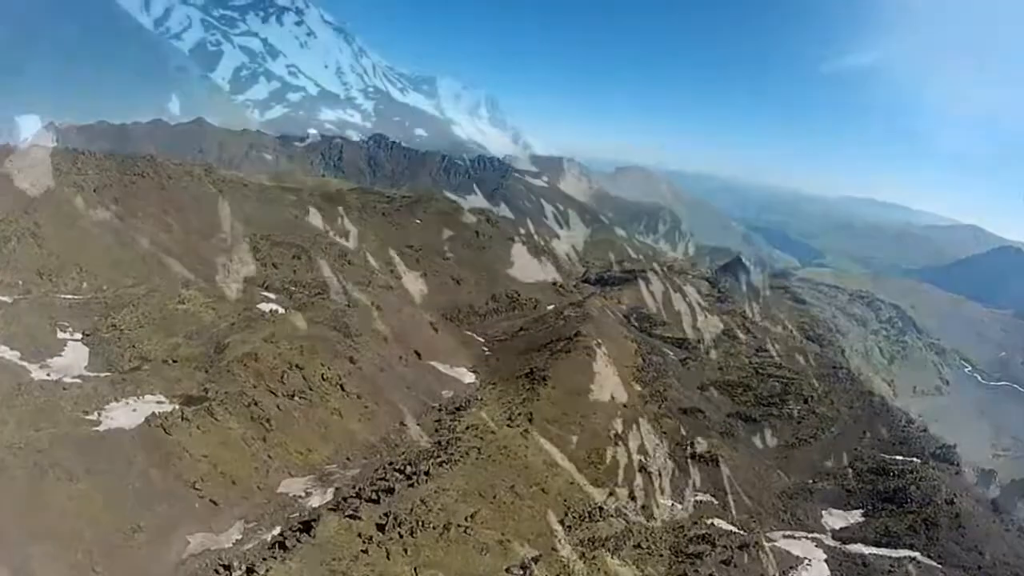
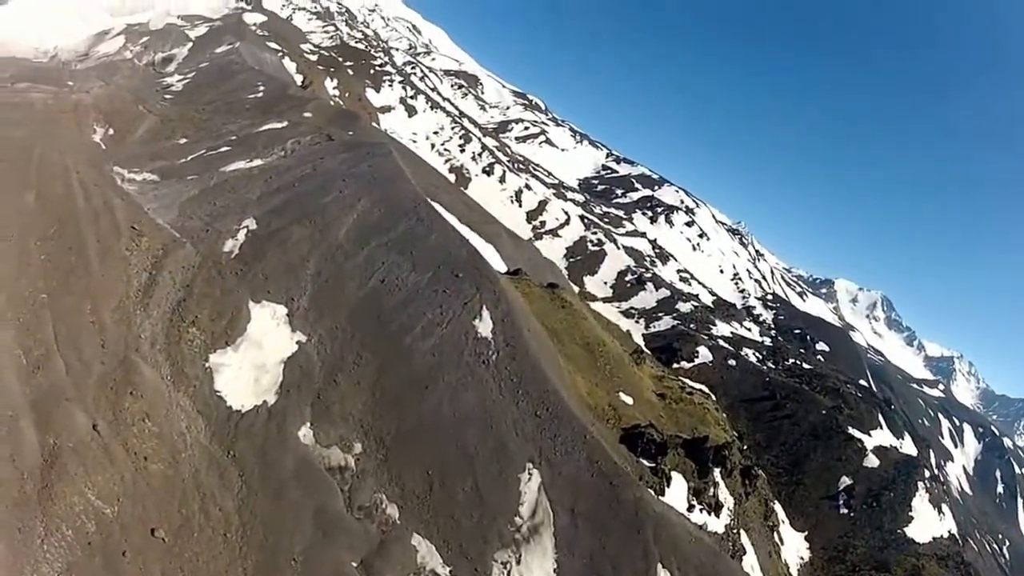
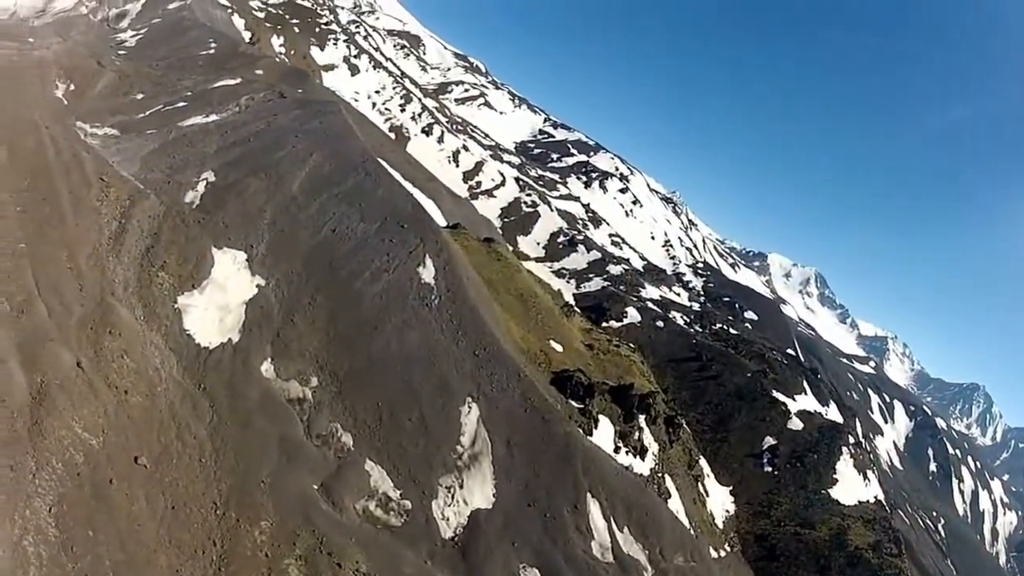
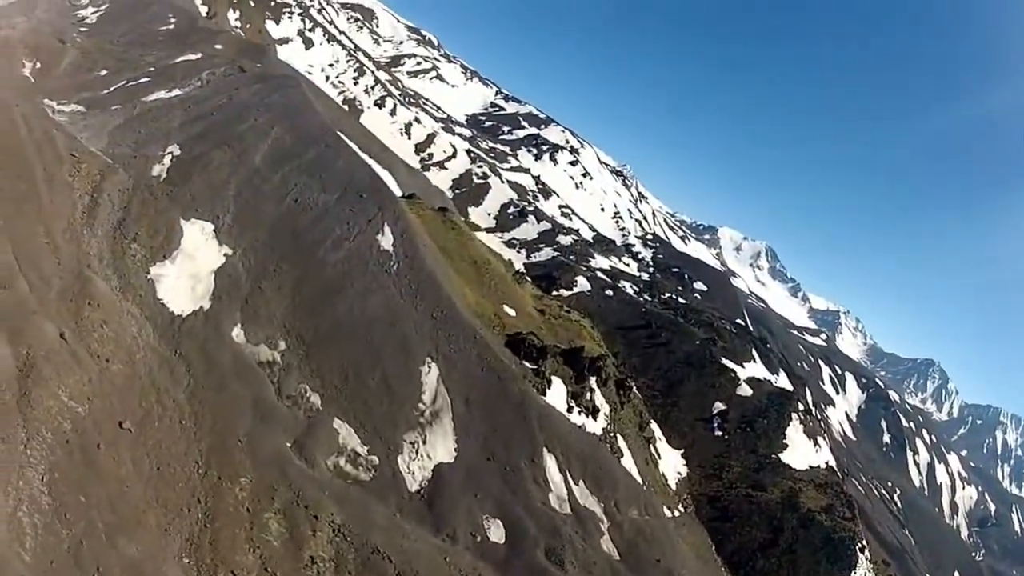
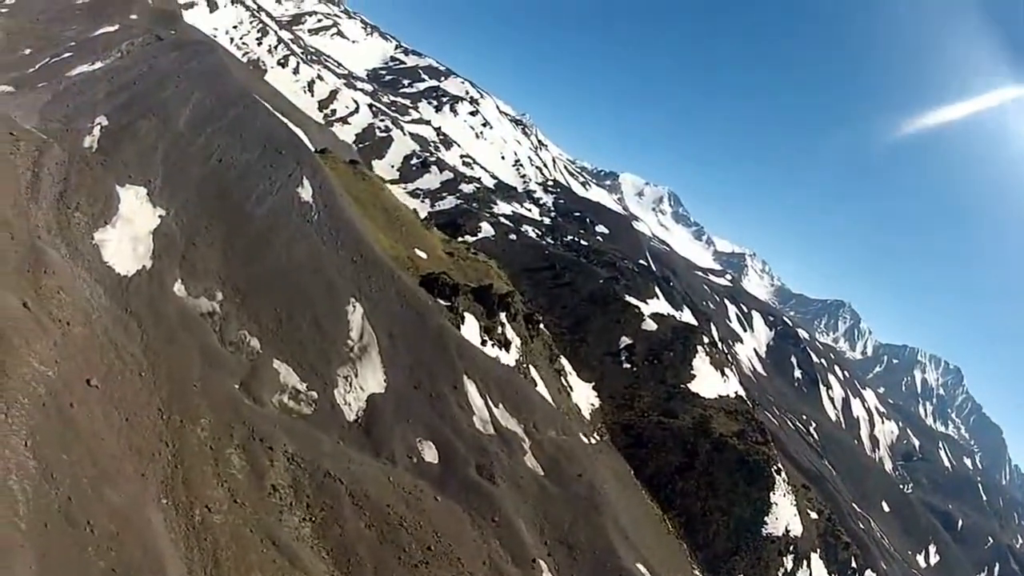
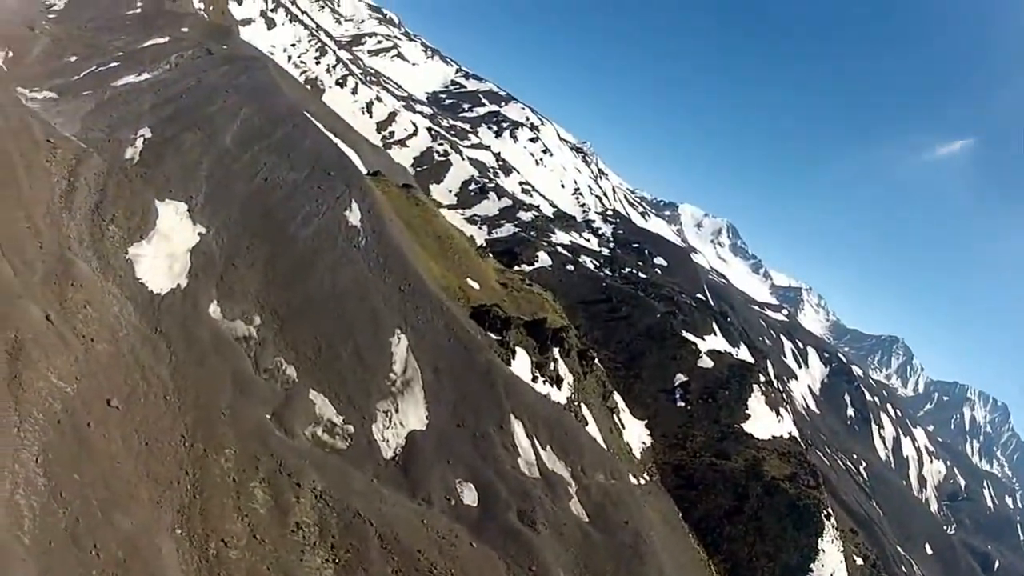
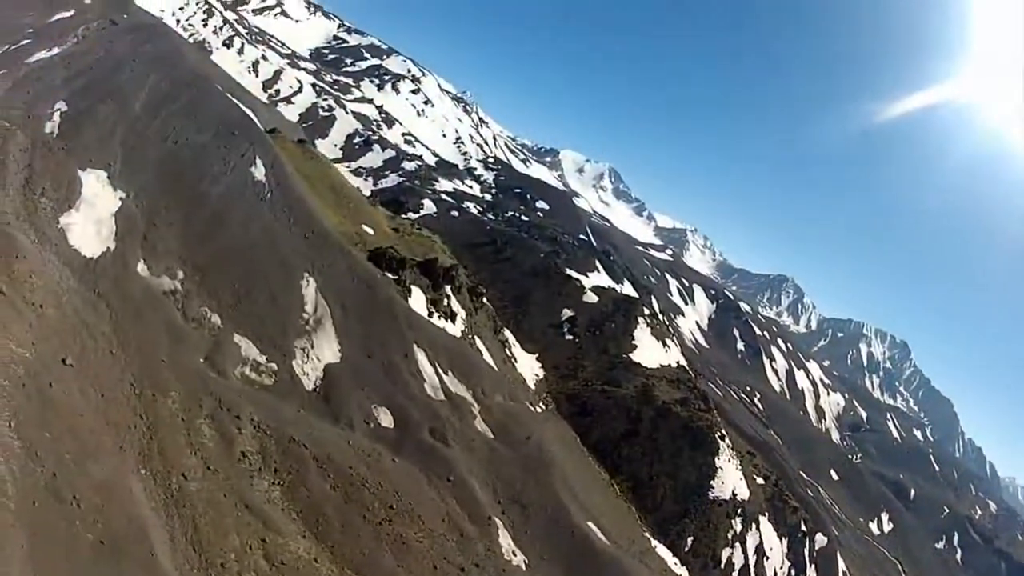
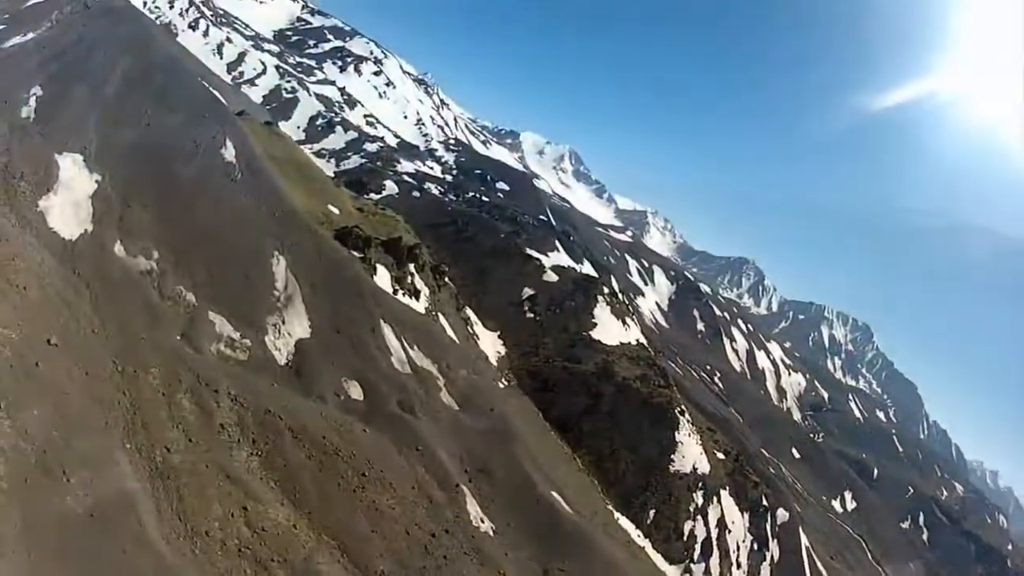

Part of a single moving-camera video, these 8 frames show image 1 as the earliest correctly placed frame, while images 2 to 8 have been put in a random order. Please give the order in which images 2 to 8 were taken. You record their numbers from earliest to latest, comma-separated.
8, 7, 5, 6, 4, 3, 2
